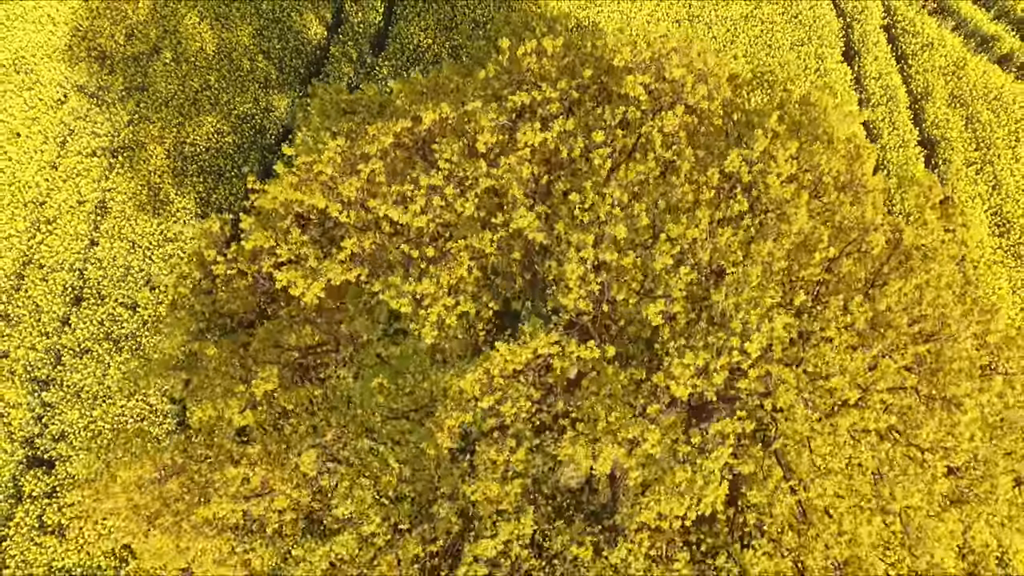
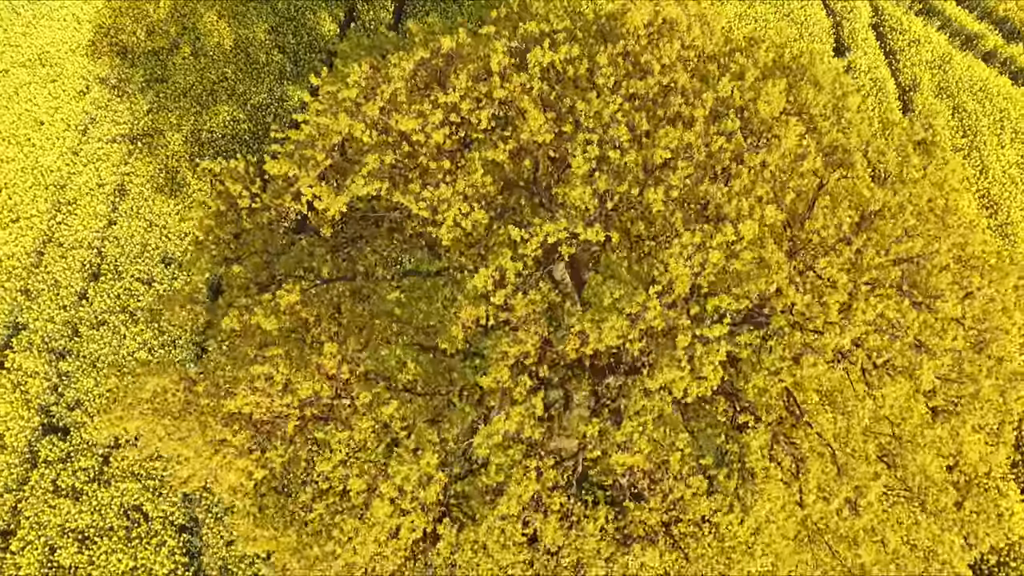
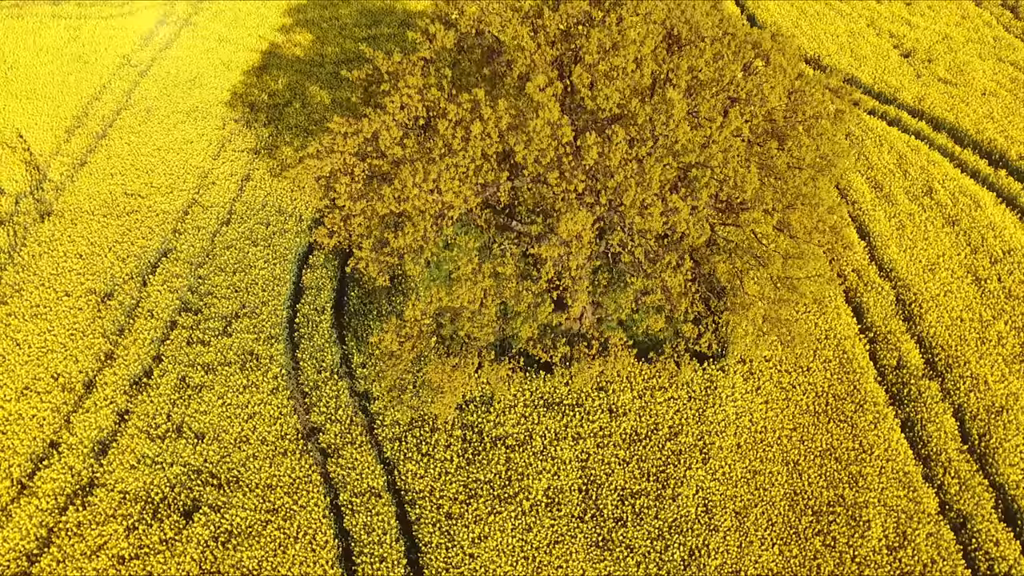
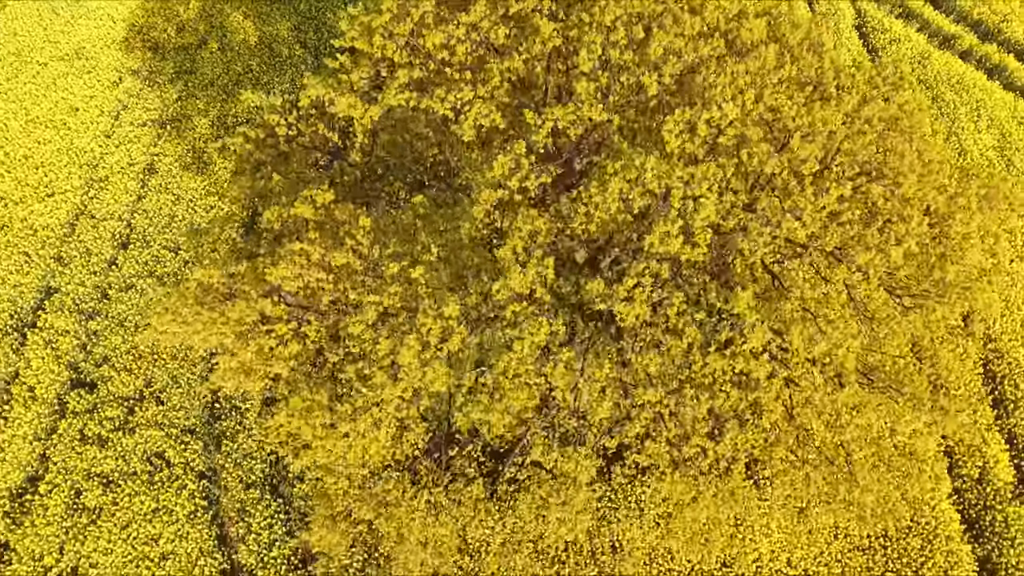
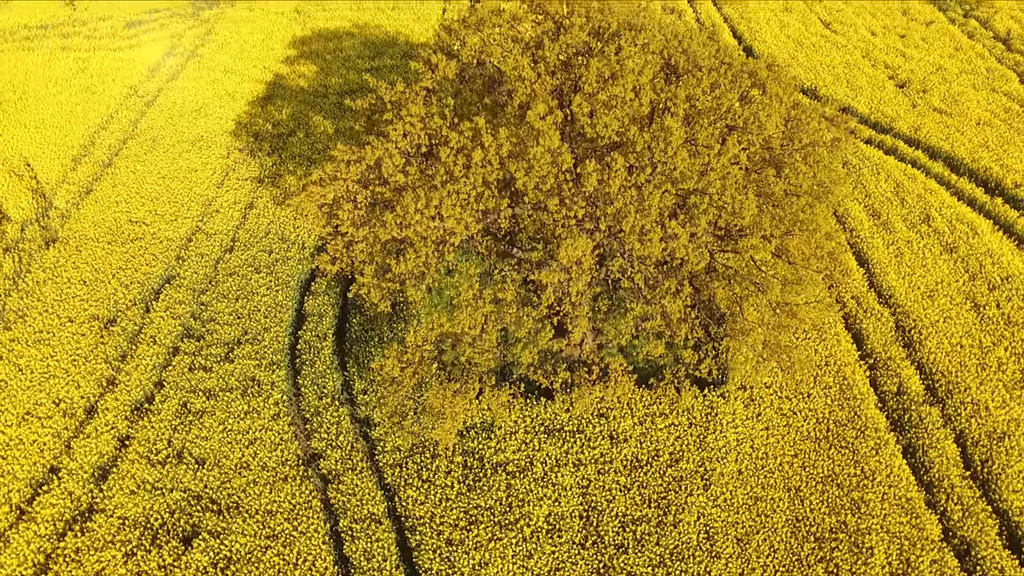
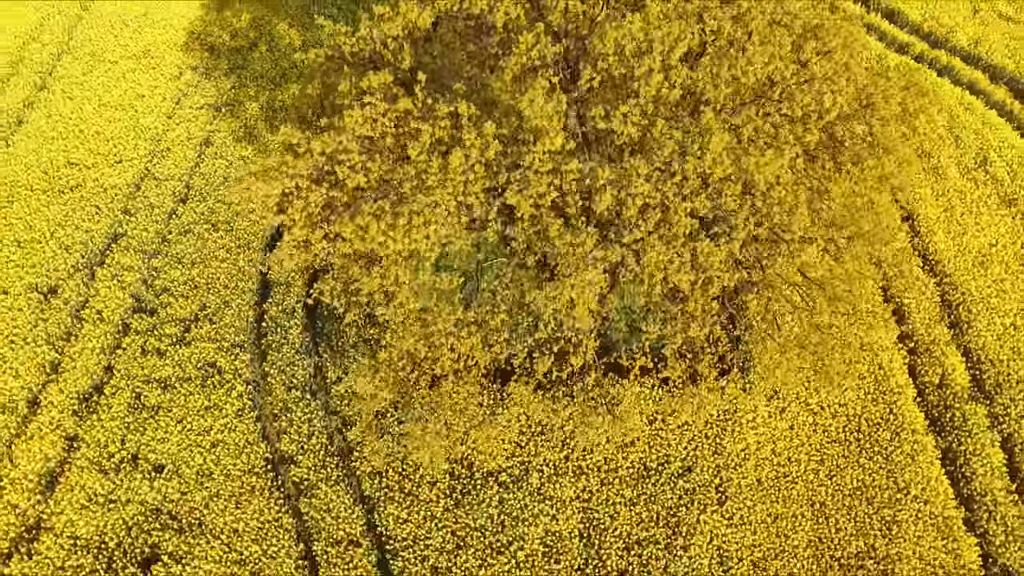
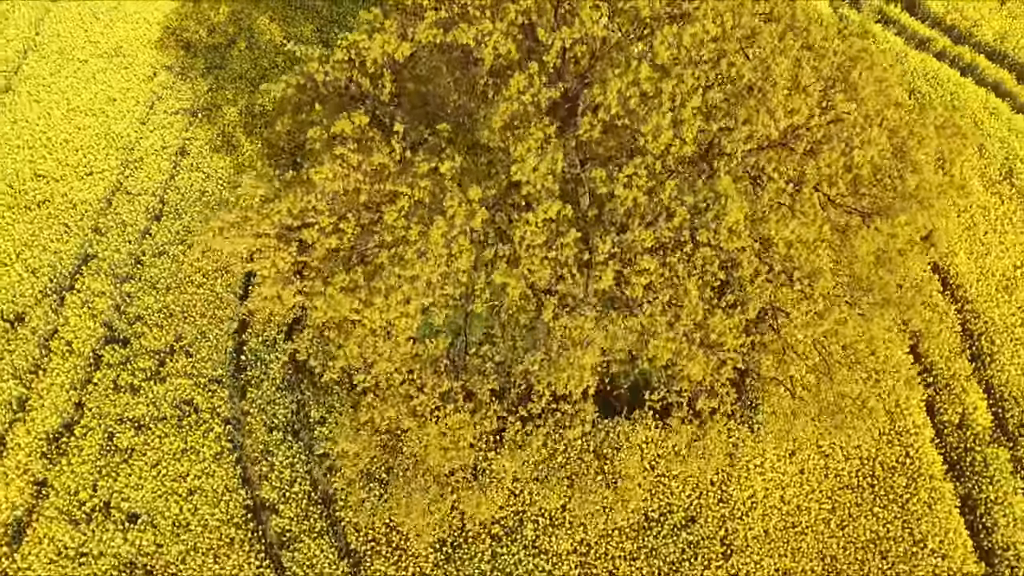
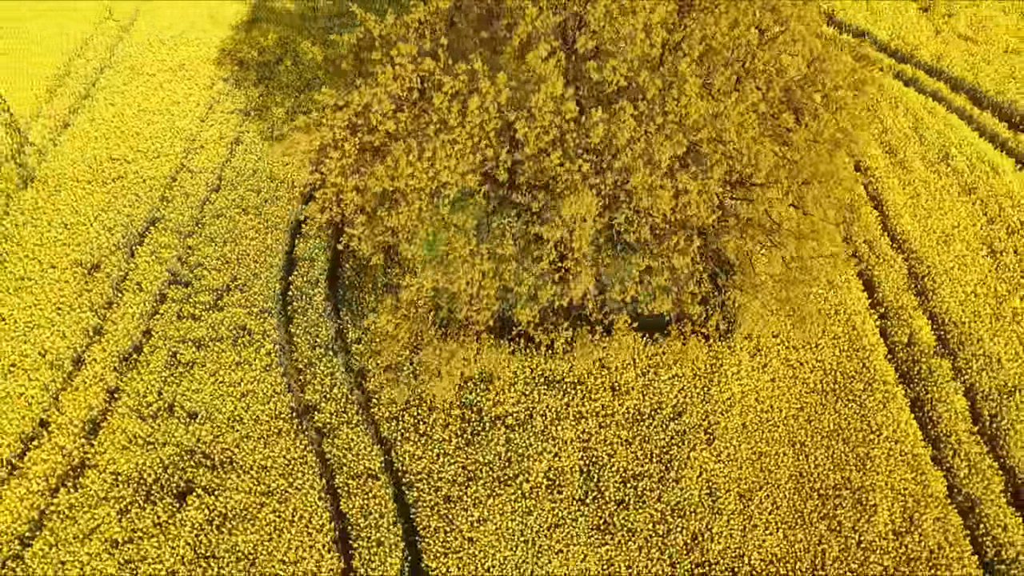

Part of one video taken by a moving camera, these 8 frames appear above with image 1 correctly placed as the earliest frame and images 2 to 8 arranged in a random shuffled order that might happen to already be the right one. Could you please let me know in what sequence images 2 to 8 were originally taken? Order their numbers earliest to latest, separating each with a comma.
2, 4, 7, 6, 8, 3, 5
